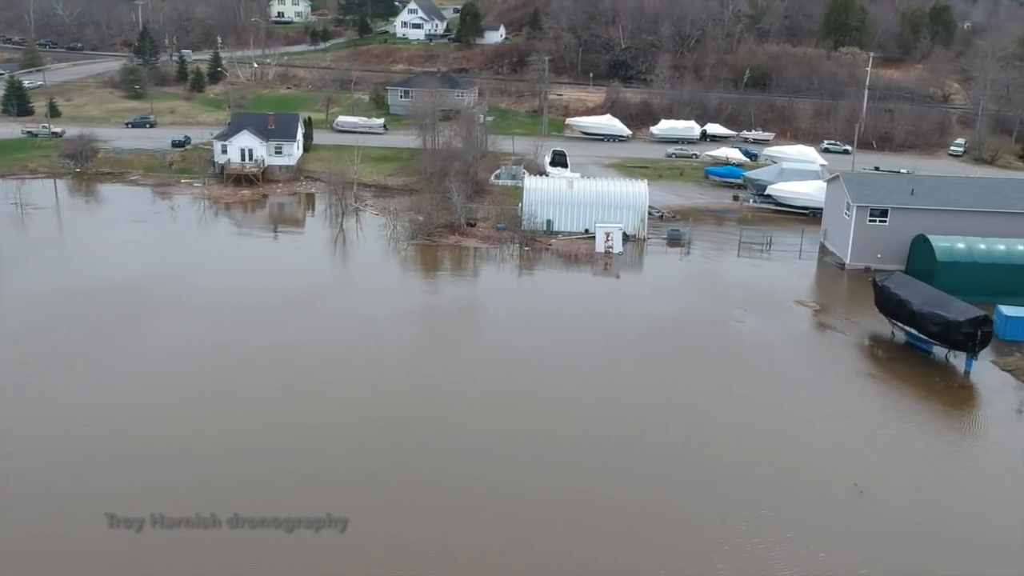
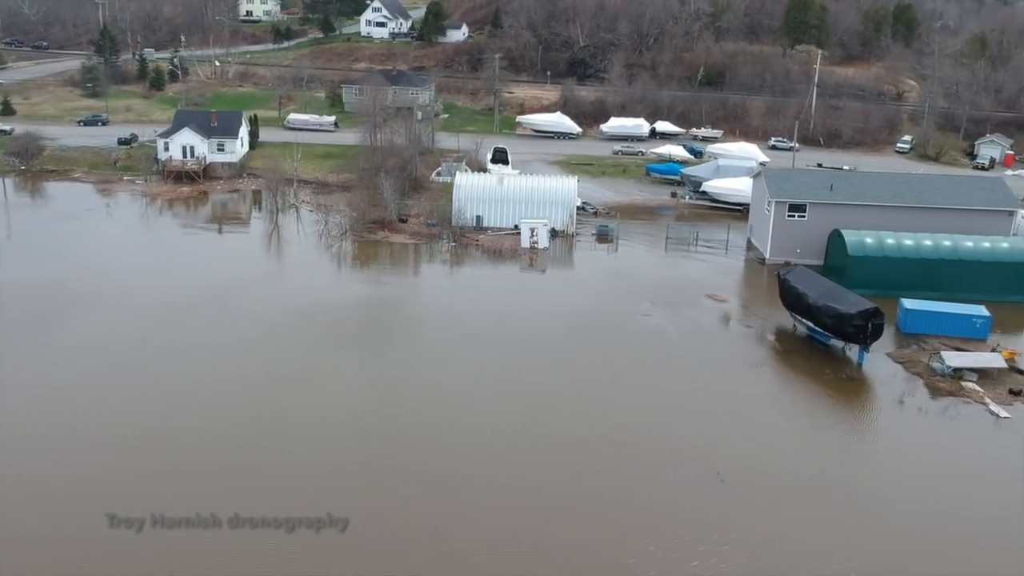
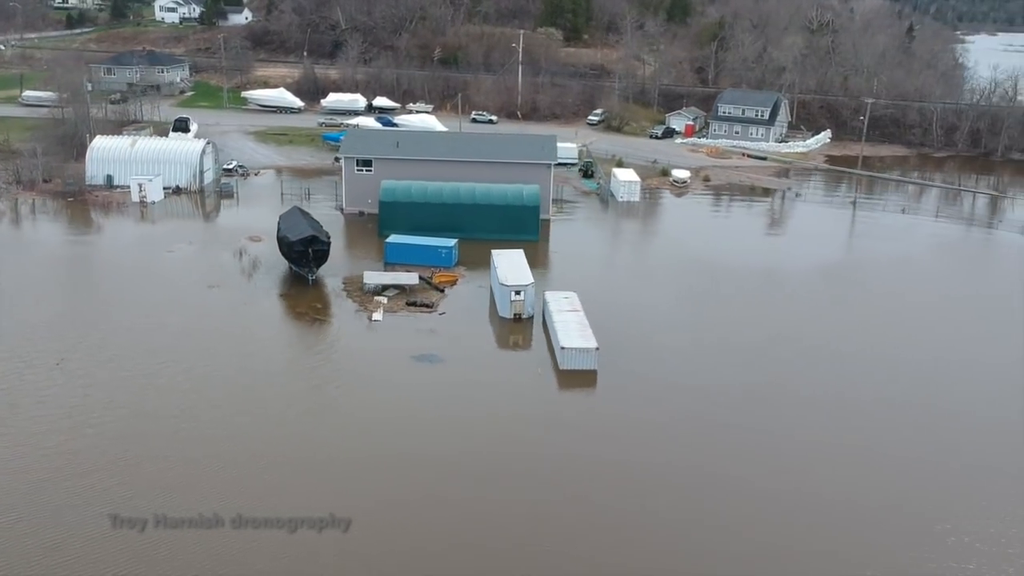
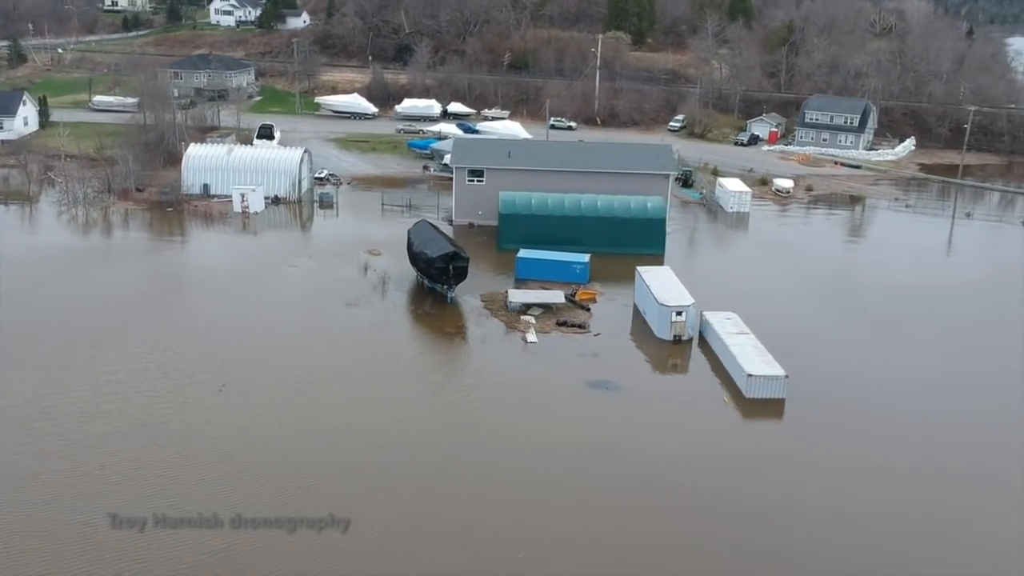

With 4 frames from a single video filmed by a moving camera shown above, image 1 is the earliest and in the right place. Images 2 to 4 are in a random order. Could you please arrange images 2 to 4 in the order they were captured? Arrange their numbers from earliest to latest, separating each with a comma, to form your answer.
2, 4, 3
